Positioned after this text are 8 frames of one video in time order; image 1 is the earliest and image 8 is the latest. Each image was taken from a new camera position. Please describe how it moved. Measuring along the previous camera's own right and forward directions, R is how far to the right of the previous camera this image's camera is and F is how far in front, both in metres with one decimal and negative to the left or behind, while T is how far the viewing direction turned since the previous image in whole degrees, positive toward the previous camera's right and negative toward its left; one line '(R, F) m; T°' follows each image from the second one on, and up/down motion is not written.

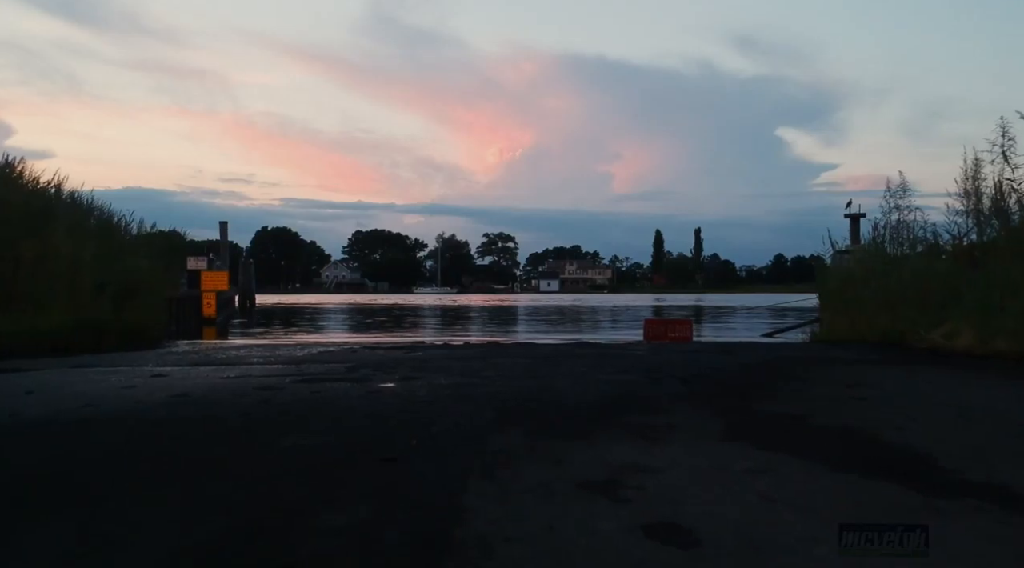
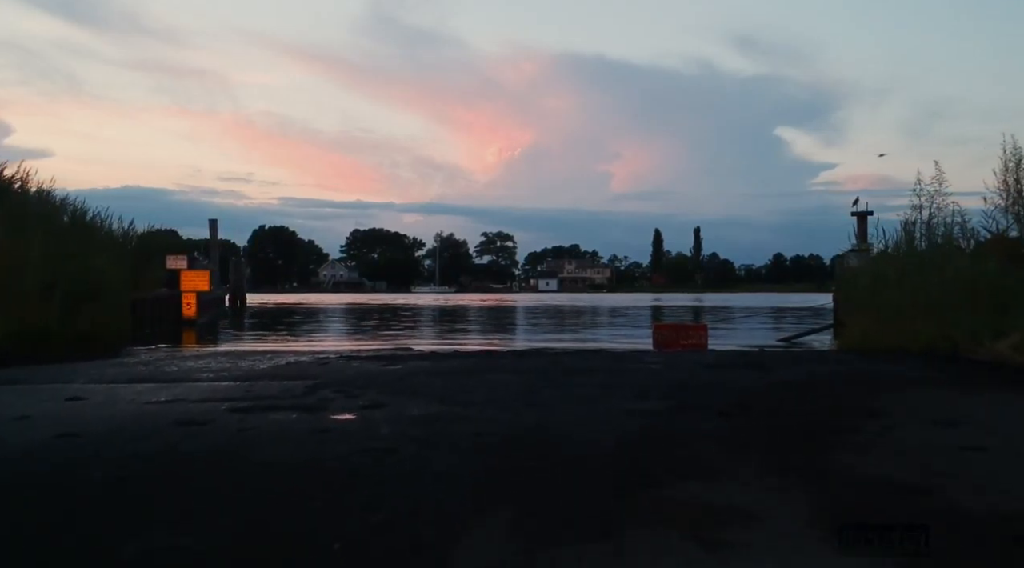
(+0.1, +1.3) m; 0°
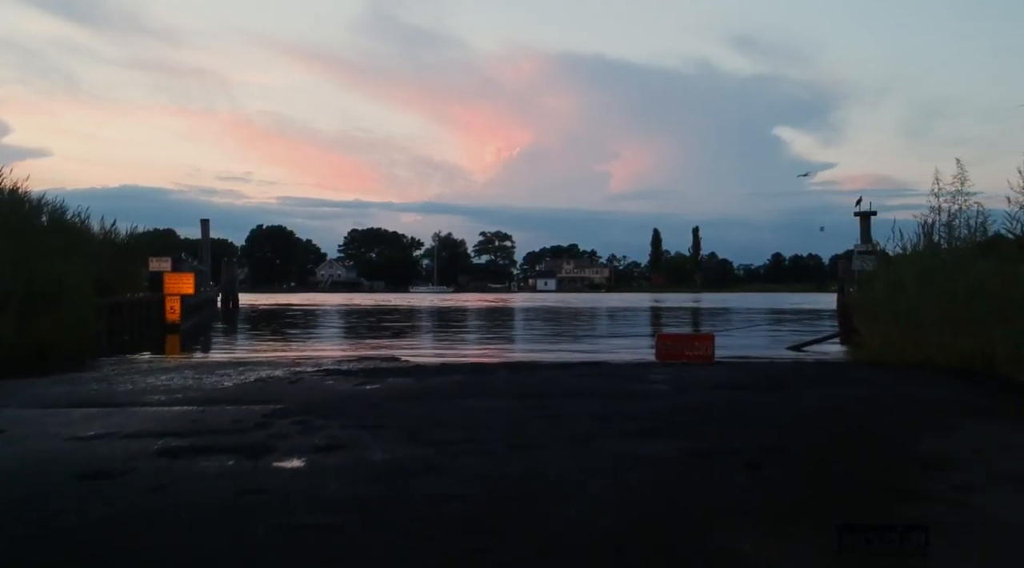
(+0.1, +0.8) m; 0°
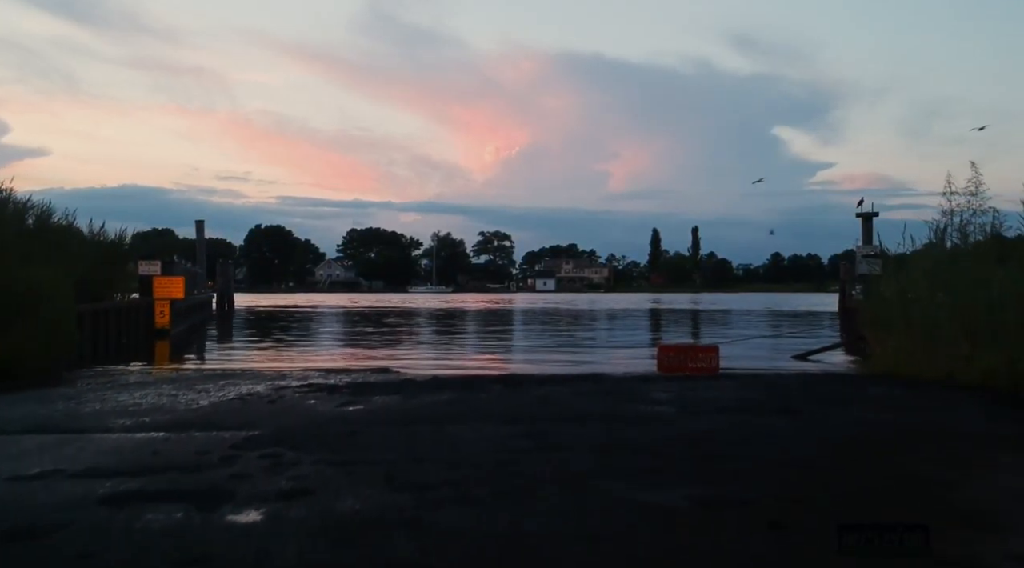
(0.0, +0.5) m; 0°
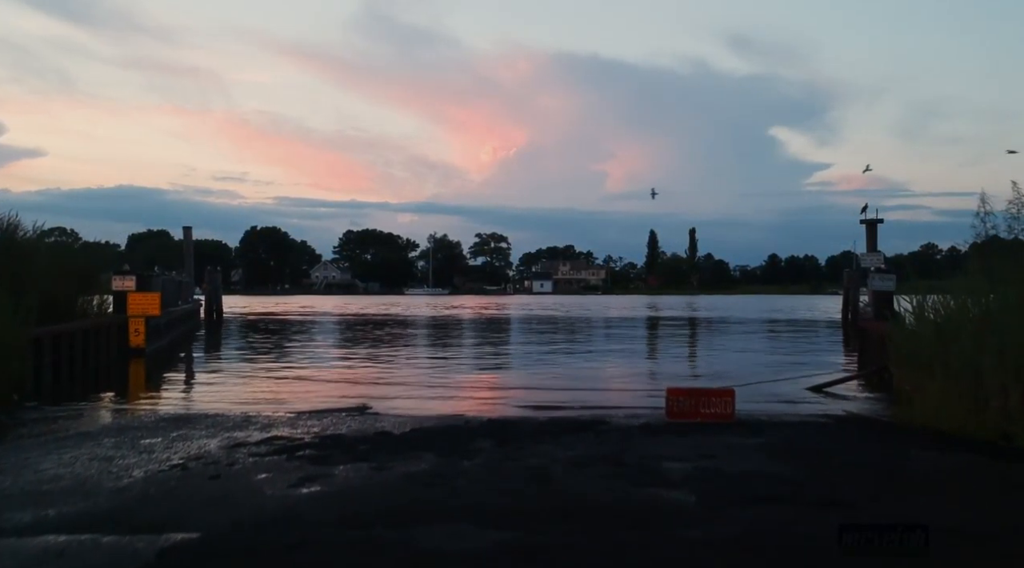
(+0.1, +1.1) m; 0°
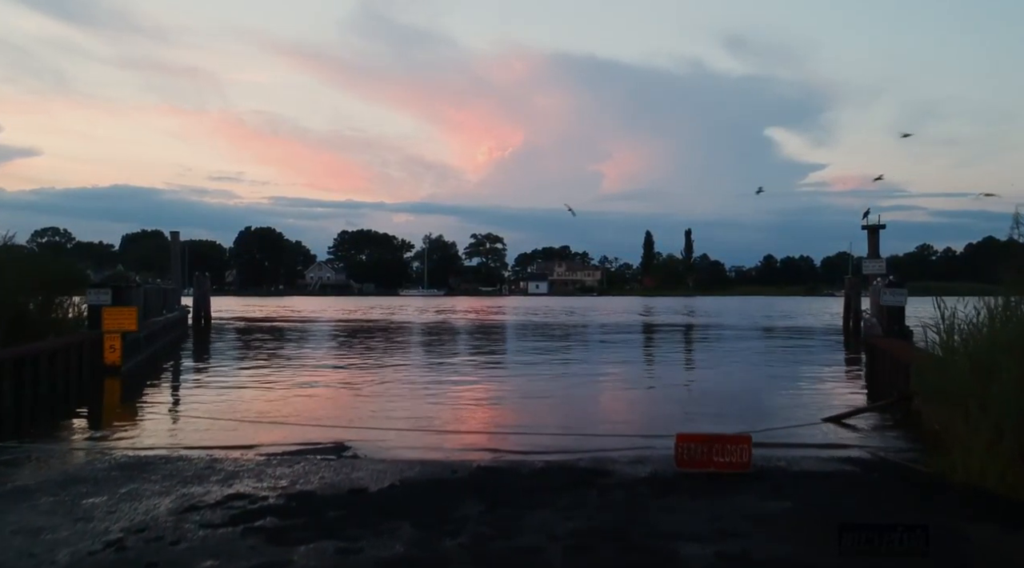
(0.0, +0.9) m; 0°
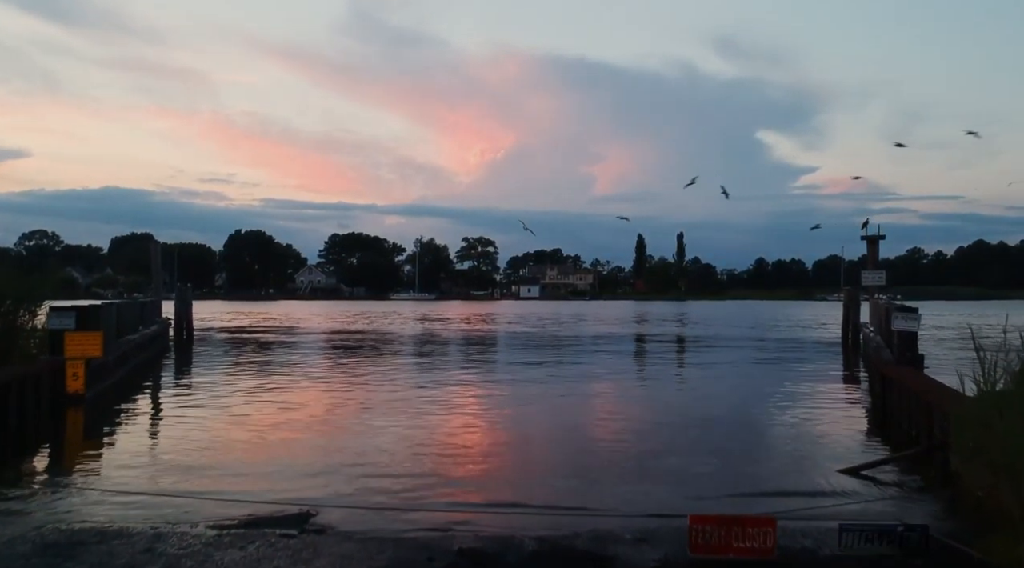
(0.0, +1.1) m; +1°
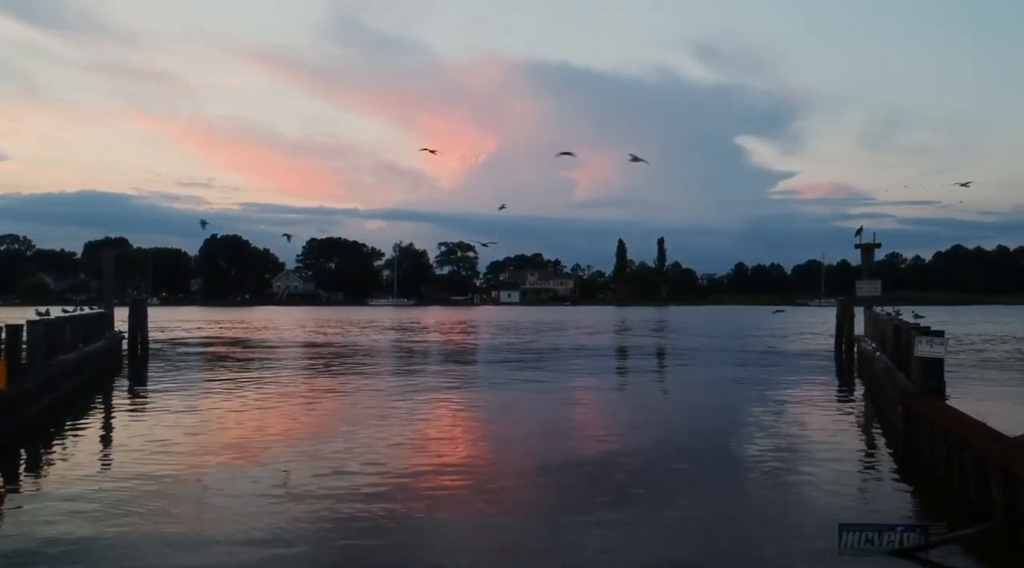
(+0.2, +2.4) m; +1°
